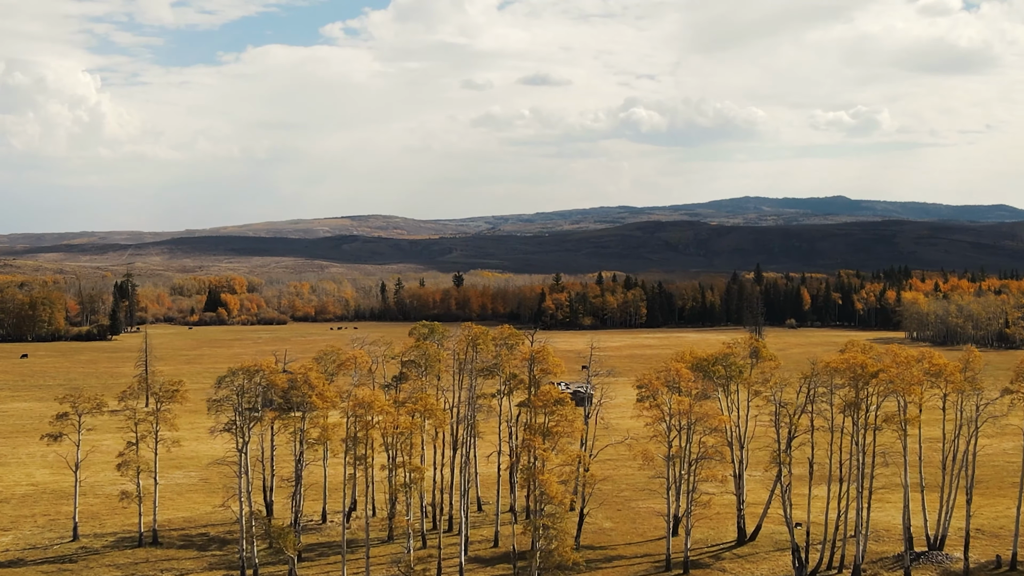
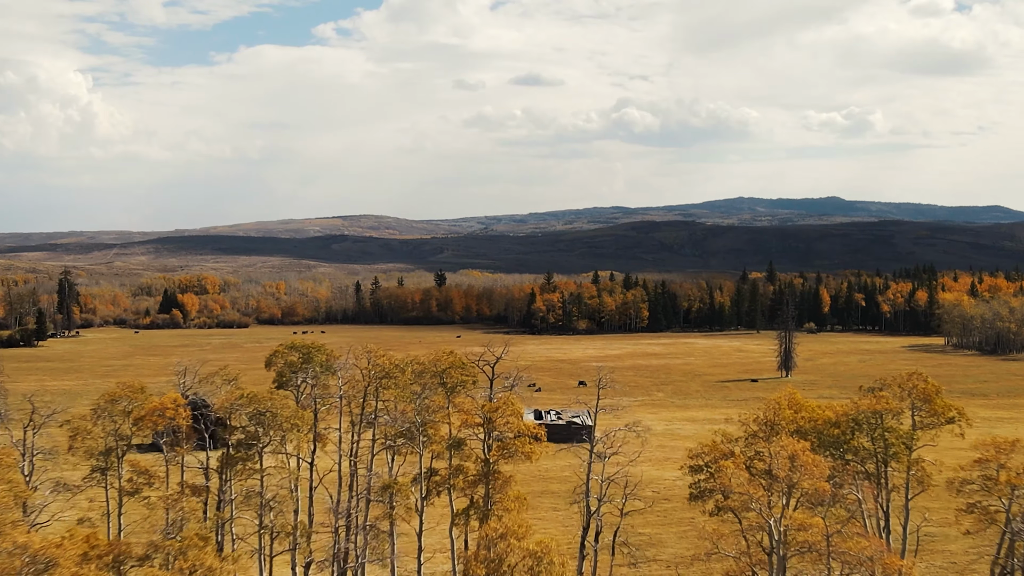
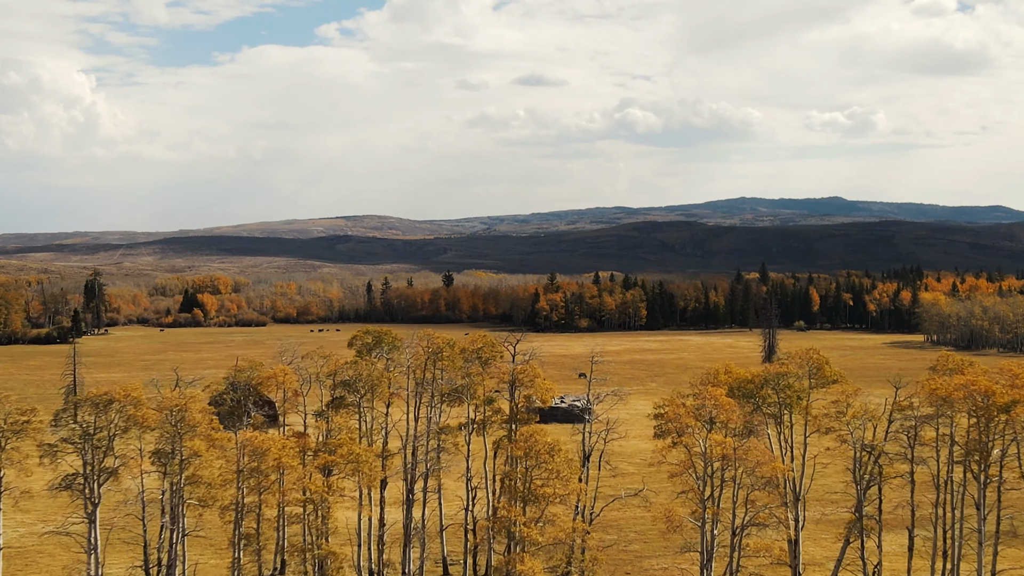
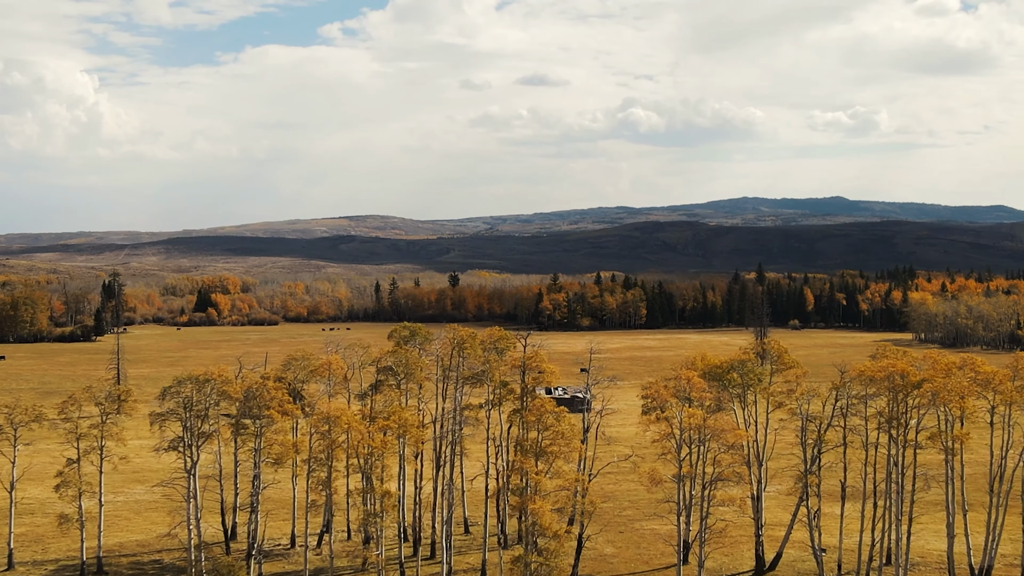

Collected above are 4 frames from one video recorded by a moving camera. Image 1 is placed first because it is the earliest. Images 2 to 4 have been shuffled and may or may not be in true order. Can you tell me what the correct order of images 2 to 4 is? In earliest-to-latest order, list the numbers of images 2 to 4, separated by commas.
4, 3, 2
